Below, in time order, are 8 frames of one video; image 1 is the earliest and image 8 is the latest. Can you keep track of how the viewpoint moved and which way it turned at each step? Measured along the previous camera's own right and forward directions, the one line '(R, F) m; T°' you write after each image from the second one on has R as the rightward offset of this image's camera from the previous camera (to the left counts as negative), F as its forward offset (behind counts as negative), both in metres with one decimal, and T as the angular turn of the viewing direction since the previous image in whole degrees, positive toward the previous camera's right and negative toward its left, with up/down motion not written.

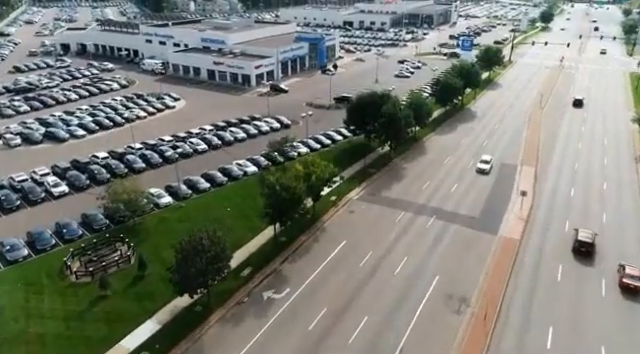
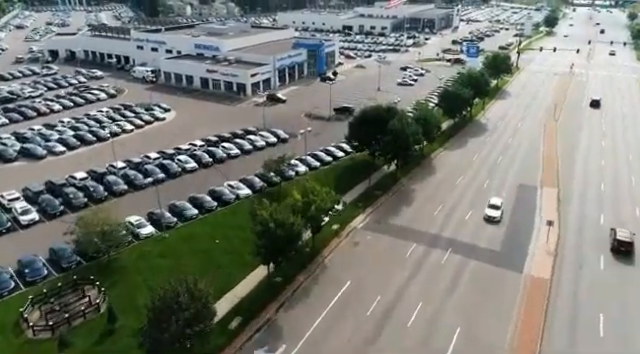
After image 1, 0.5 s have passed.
(-0.1, +4.1) m; 0°
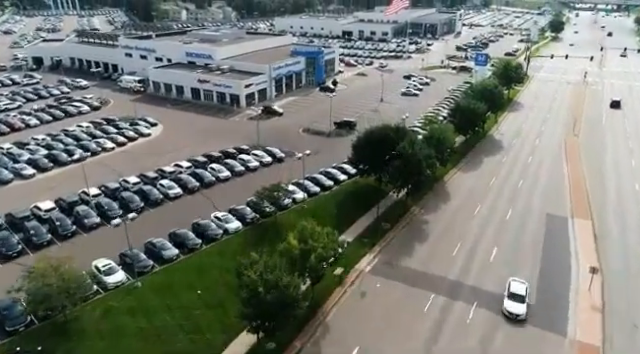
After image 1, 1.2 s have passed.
(-0.1, +5.0) m; 0°
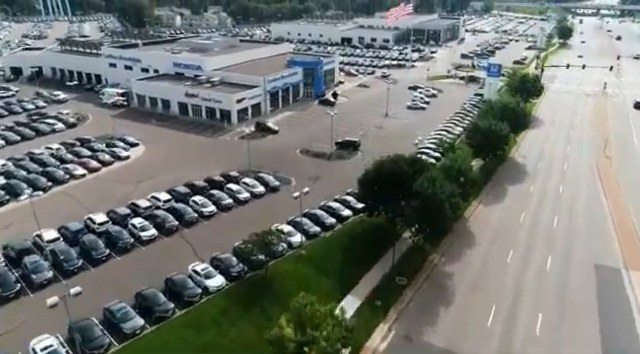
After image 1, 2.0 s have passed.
(-0.1, +6.1) m; 0°
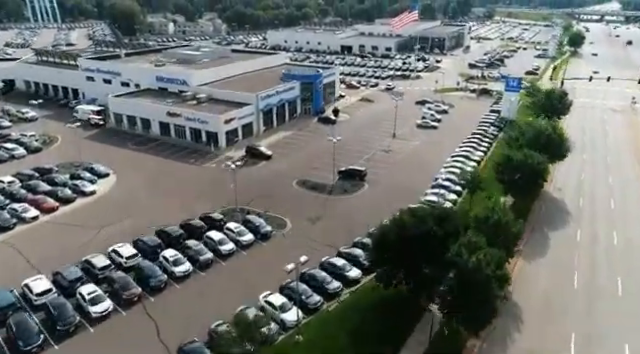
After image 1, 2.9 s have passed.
(-0.2, +7.4) m; 0°
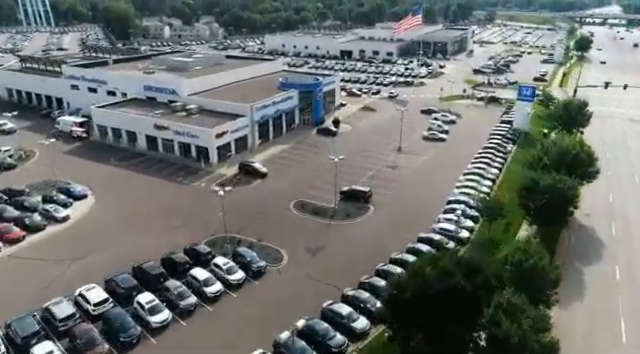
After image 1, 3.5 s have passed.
(-0.1, +4.3) m; 0°
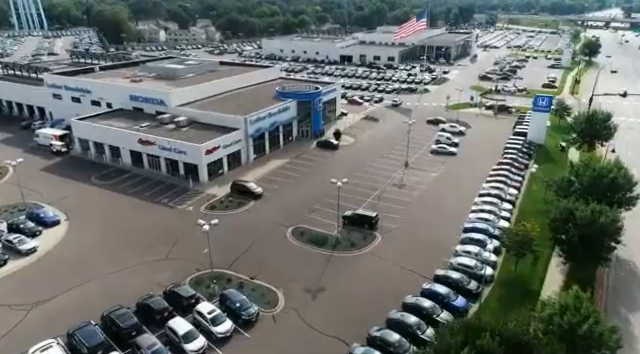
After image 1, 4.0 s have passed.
(-0.1, +4.4) m; 0°
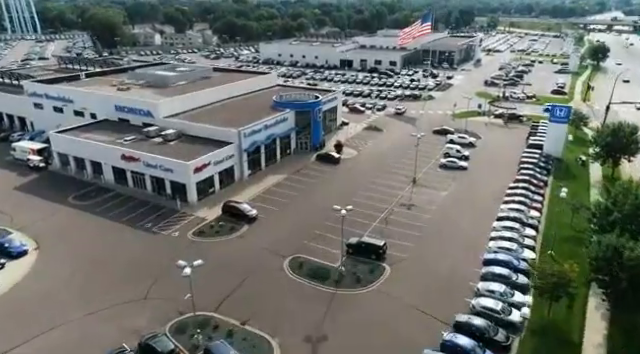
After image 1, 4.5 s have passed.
(-0.1, +4.1) m; 0°
